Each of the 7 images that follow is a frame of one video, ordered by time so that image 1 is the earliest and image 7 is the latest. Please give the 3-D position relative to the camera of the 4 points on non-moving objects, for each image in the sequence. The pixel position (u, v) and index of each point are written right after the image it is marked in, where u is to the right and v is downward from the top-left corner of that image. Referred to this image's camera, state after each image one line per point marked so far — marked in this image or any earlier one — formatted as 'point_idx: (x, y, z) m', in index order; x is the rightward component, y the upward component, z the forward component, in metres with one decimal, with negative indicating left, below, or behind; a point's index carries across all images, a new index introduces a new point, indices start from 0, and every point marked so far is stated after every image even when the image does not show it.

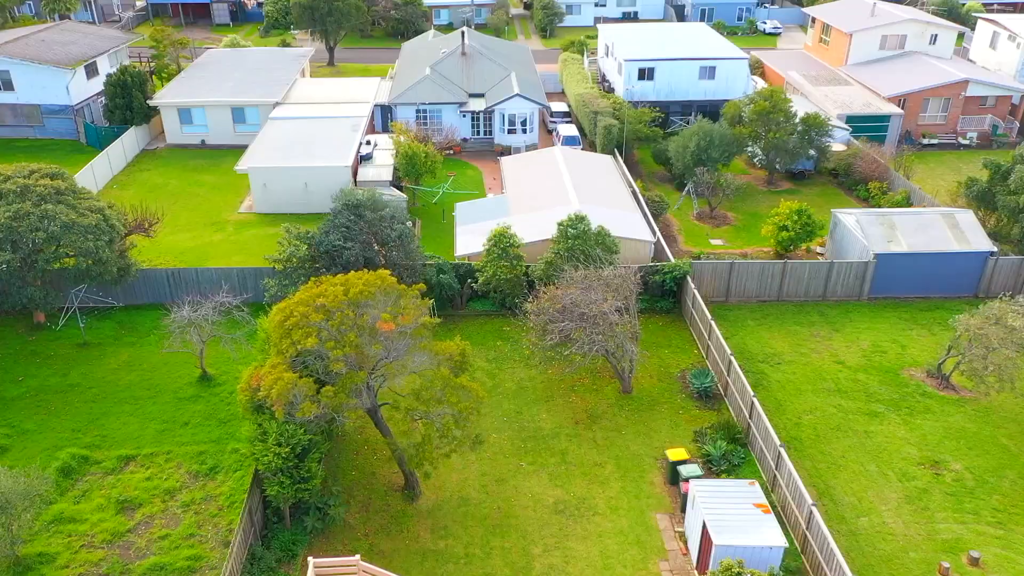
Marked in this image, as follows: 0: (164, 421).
0: (-8.9, -3.3, +17.4) m
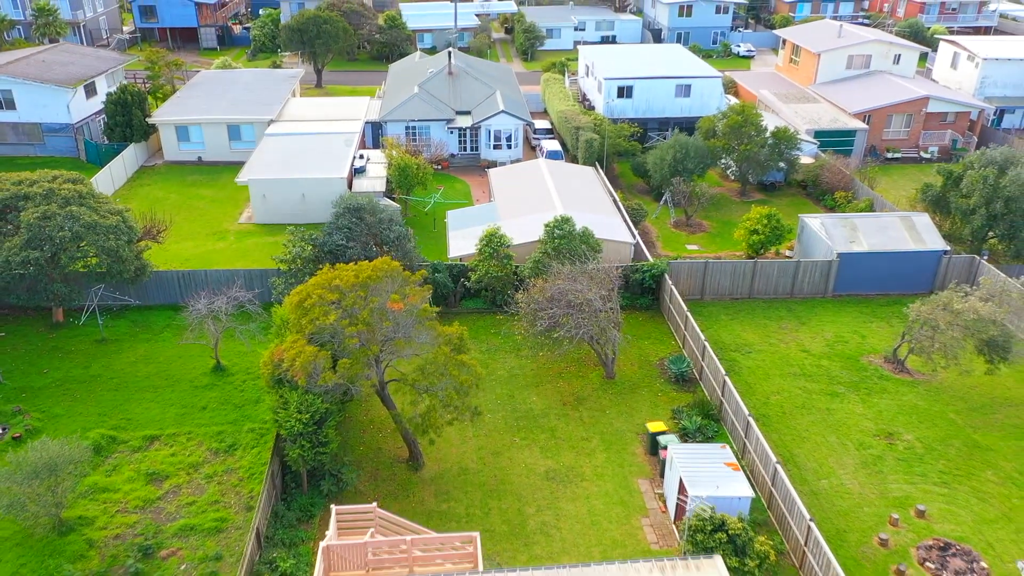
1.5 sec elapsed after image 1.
0: (-9.1, -3.2, +18.7) m
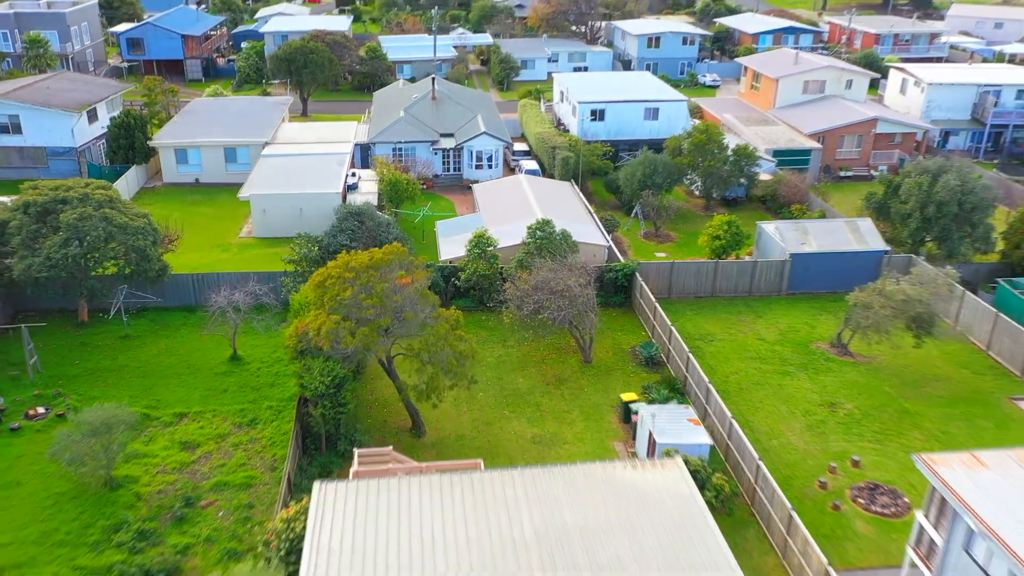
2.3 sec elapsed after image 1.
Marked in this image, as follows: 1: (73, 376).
0: (-9.4, -3.1, +20.7) m
1: (-13.6, -2.7, +20.8) m
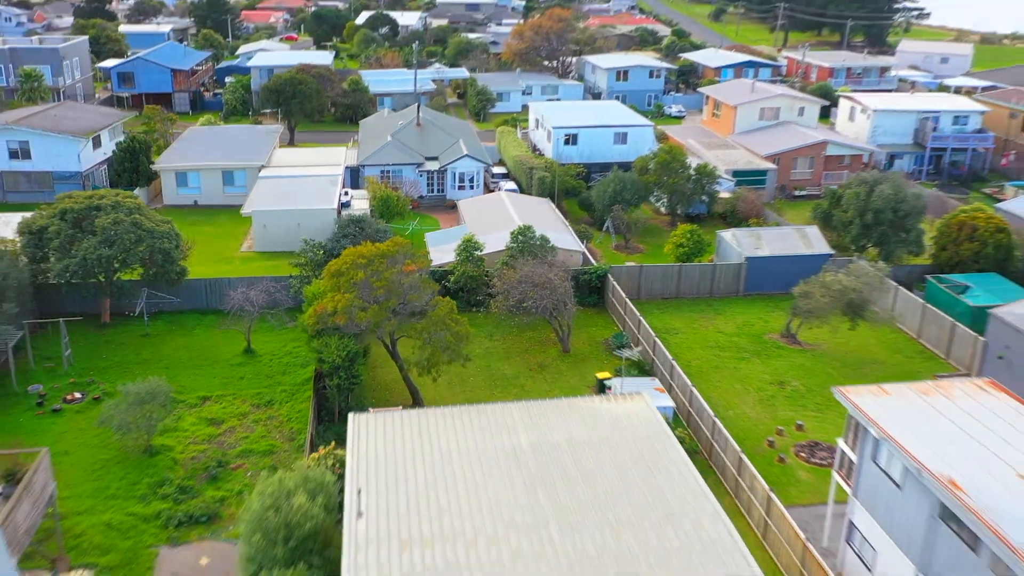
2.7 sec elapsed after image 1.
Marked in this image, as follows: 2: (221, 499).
0: (-9.9, -3.0, +22.9) m
1: (-14.0, -2.7, +22.9) m
2: (-7.9, -5.7, +17.8) m
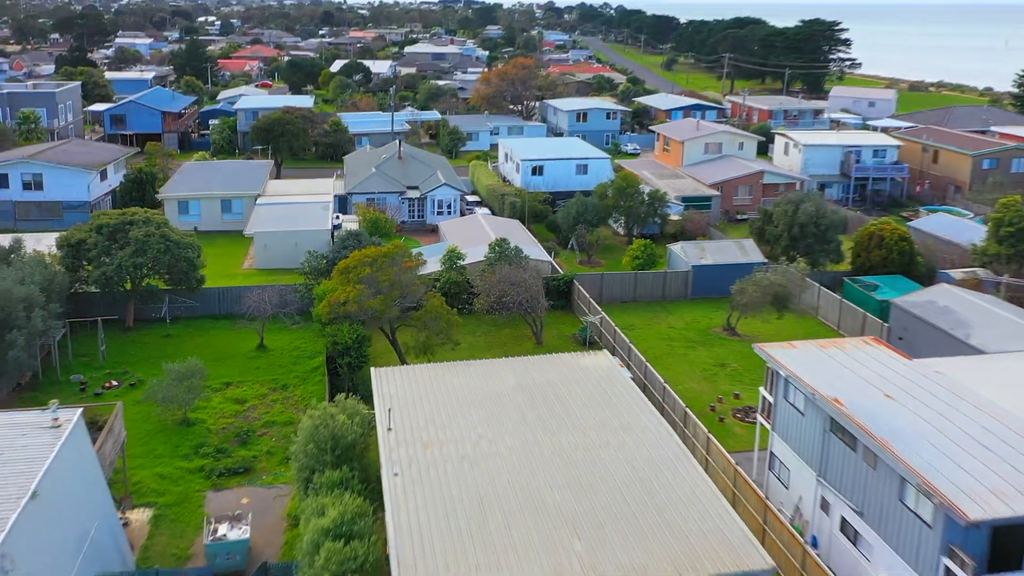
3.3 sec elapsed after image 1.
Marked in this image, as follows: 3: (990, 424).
0: (-10.5, -3.0, +26.2) m
1: (-14.7, -2.8, +26.1) m
2: (-8.2, -5.4, +21.1) m
3: (+13.2, -3.8, +18.4) m
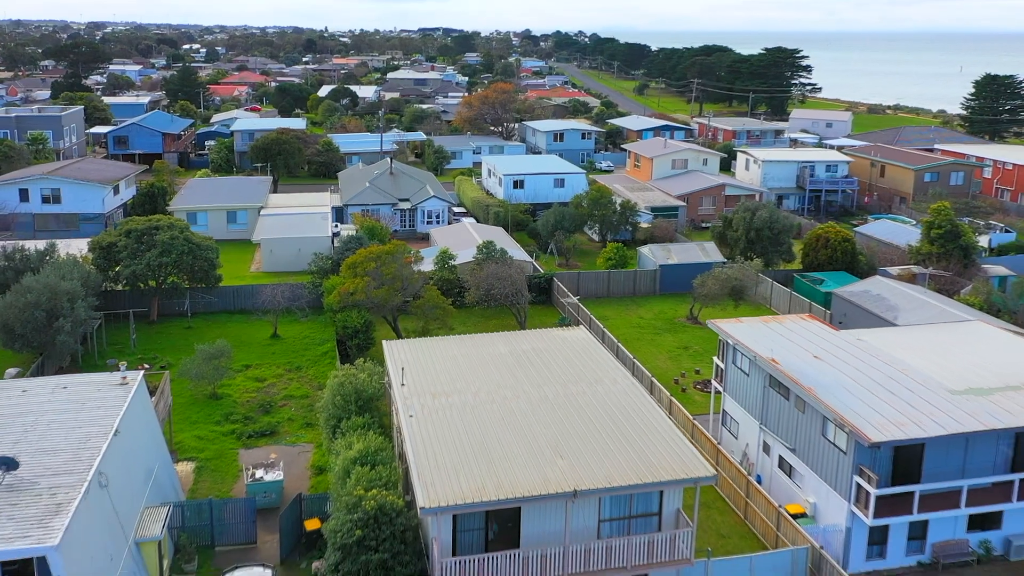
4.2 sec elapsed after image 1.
0: (-11.1, -2.8, +29.5) m
1: (-15.2, -2.6, +29.2) m
2: (-8.6, -4.9, +24.3) m
3: (+12.9, -3.0, +22.4) m
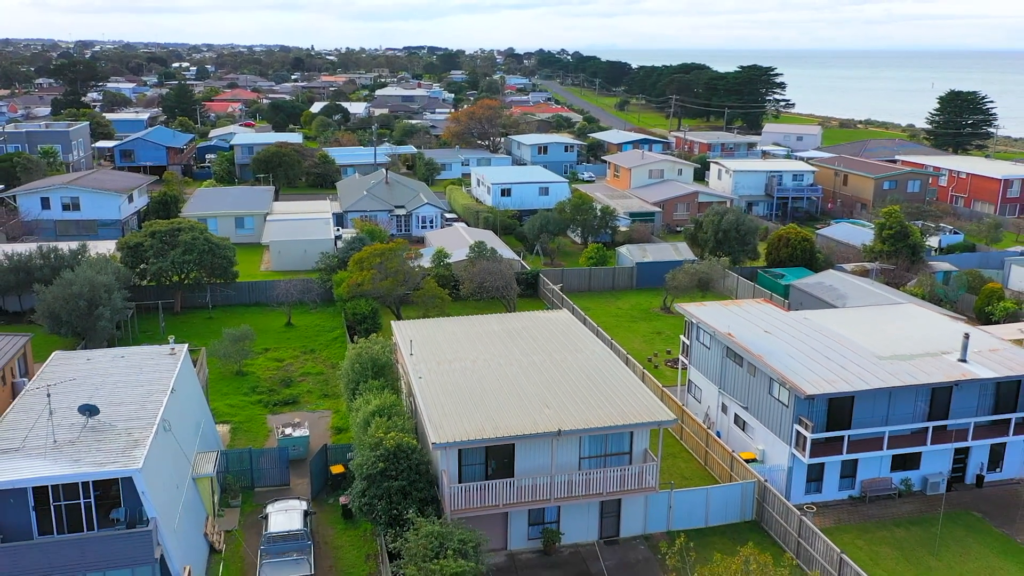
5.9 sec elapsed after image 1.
0: (-11.5, -2.4, +32.8) m
1: (-15.6, -2.3, +32.4) m
2: (-8.9, -4.4, +27.6) m
3: (+12.7, -2.3, +26.2) m
